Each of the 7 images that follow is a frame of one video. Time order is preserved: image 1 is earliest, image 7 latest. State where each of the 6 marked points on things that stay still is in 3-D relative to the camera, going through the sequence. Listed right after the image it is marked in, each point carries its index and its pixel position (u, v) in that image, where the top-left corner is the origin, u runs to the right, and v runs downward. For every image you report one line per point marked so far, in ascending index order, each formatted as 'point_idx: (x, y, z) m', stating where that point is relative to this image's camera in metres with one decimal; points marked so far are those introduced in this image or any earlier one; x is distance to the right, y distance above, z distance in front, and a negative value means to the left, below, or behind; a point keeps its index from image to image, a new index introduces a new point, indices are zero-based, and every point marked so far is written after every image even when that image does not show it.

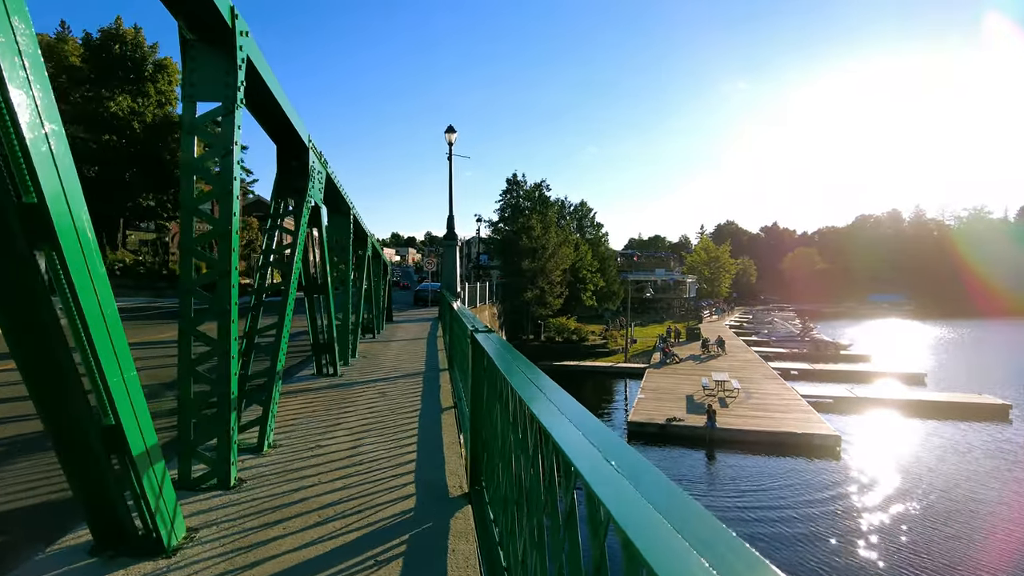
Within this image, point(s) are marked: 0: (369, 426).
0: (-1.5, -1.4, +6.6) m
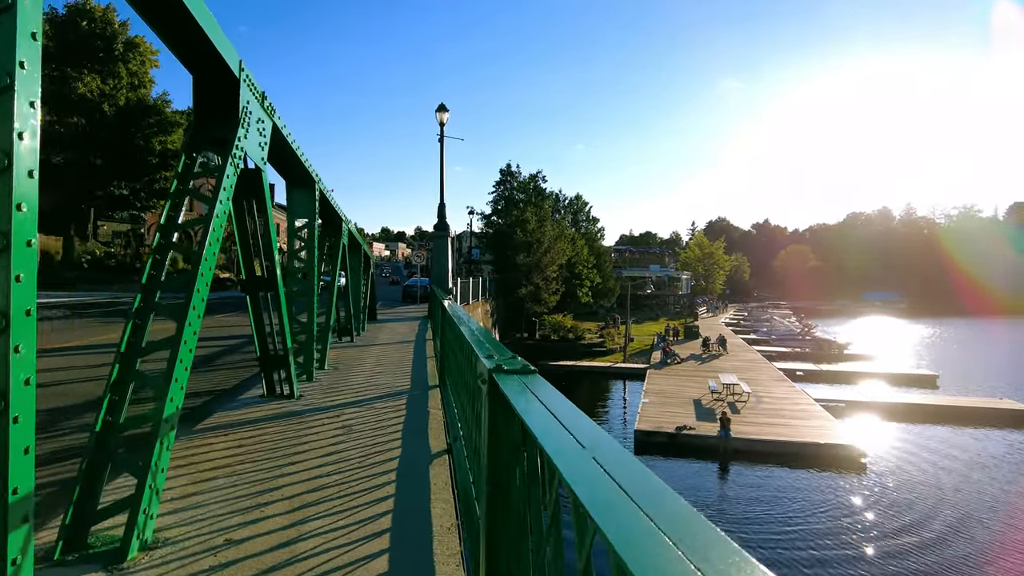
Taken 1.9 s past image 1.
0: (-1.3, -1.3, +4.6) m
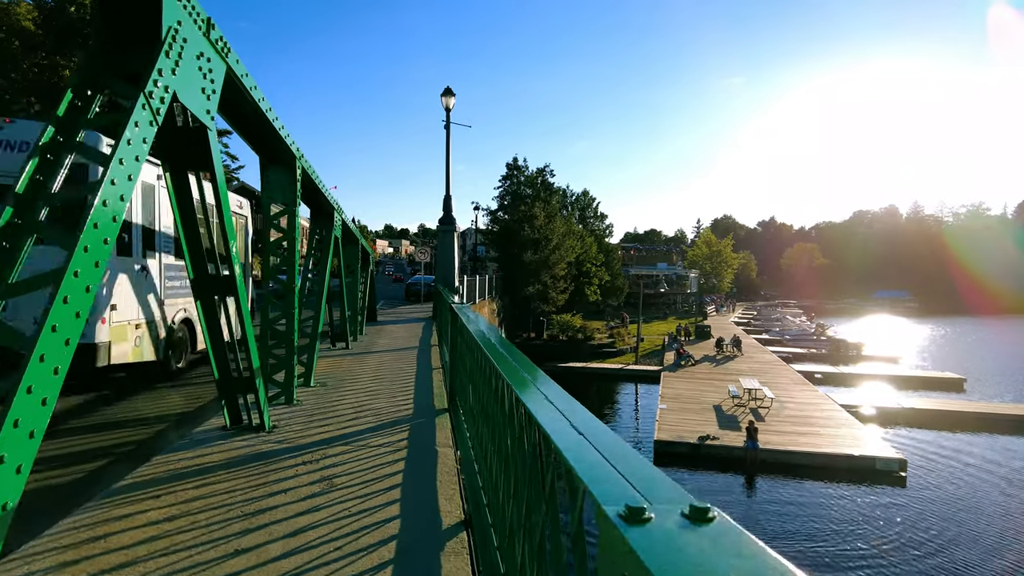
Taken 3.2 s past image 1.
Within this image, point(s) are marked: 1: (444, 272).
0: (-1.1, -1.3, +3.1) m
1: (-1.8, +0.4, +17.6) m
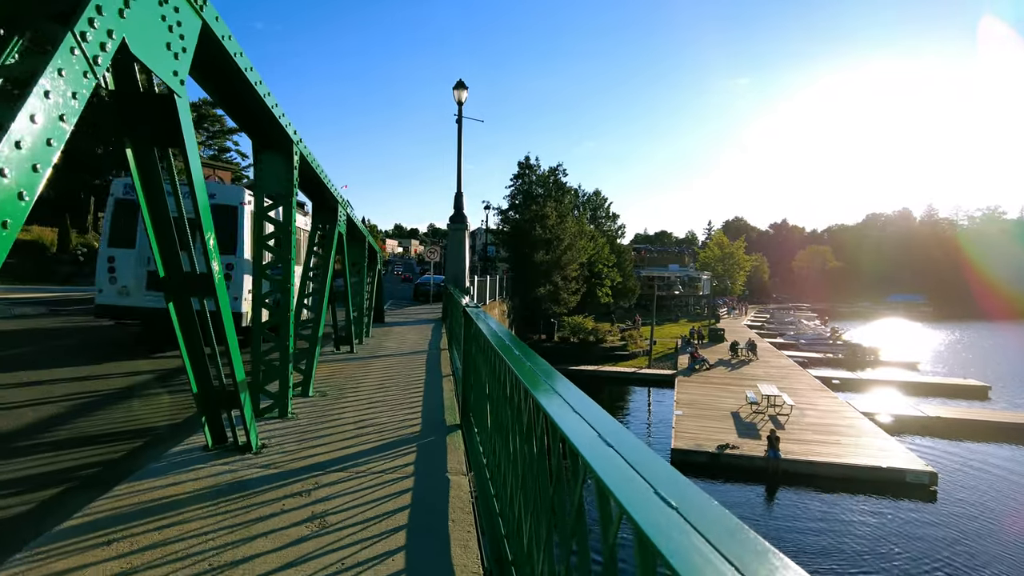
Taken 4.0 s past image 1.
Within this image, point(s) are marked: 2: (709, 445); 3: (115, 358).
0: (-0.9, -1.4, +2.4) m
1: (-1.5, +0.4, +16.9) m
2: (+6.0, -4.8, +19.8) m
3: (-6.5, -1.2, +10.8) m
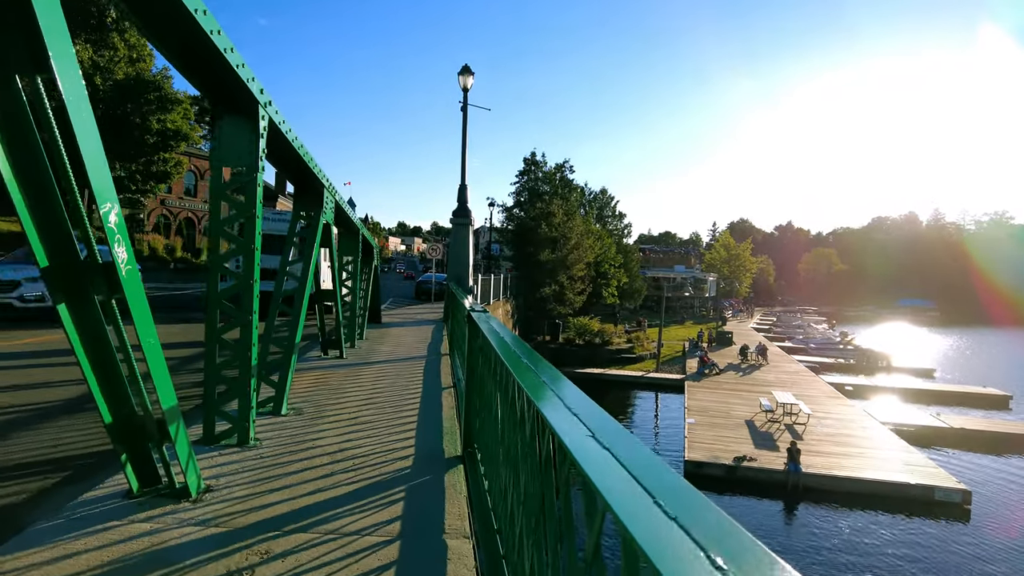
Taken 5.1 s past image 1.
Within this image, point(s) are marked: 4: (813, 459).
0: (-0.9, -1.3, +1.4) m
1: (-1.3, +0.4, +15.8) m
2: (+6.1, -4.8, +18.7) m
3: (-6.4, -1.1, +9.7) m
4: (+8.7, -4.9, +19.0) m
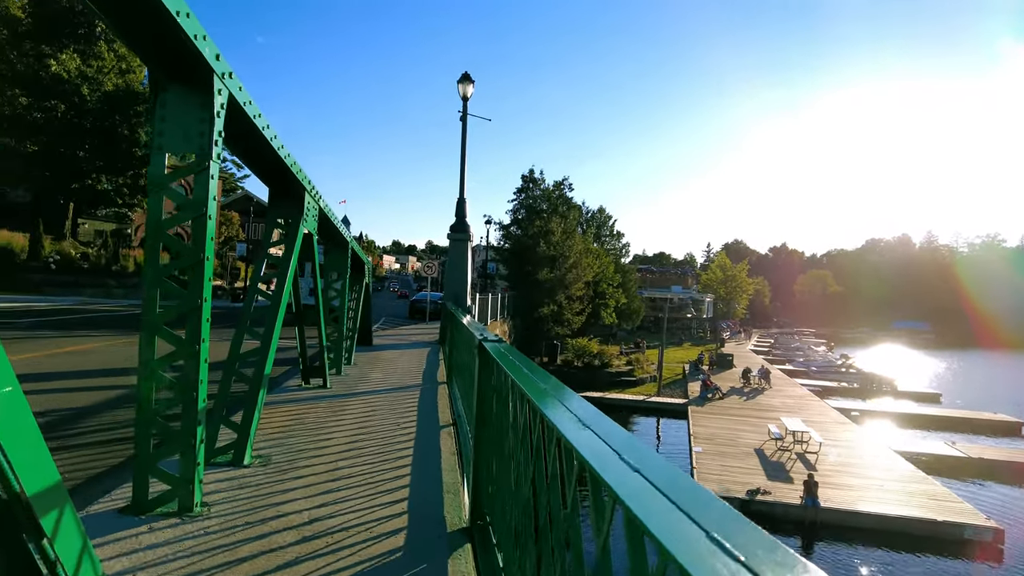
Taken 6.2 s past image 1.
0: (-0.7, -1.4, +0.3) m
1: (-1.3, 0.0, +14.8) m
2: (+6.1, -5.4, +17.6) m
3: (-6.3, -1.3, +8.6) m
4: (+8.7, -5.6, +17.9) m
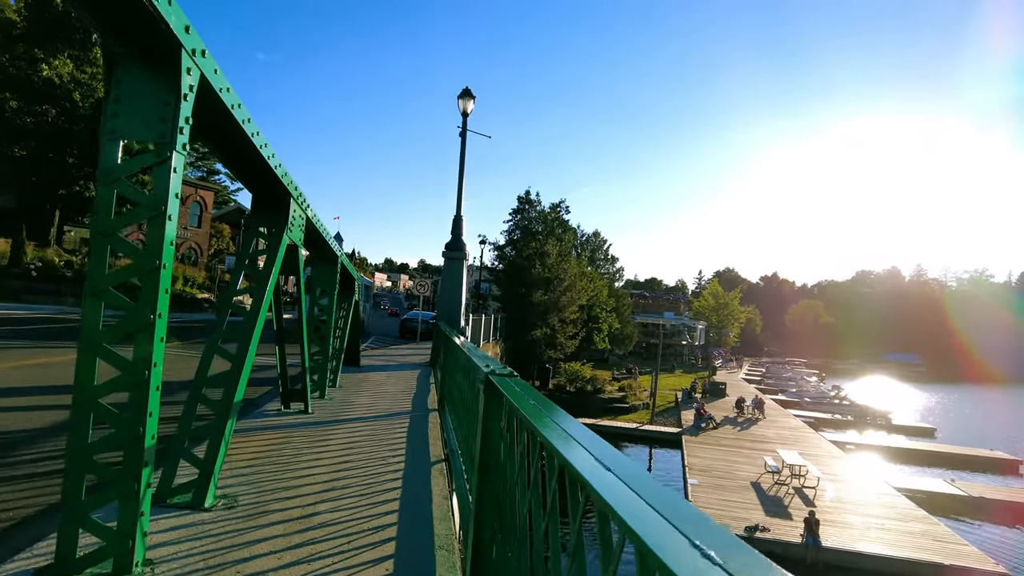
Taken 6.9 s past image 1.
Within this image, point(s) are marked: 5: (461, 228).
0: (-0.6, -1.4, -0.3) m
1: (-1.4, -0.4, +14.2) m
2: (+5.8, -6.1, +16.9) m
3: (-6.3, -1.4, +7.9) m
4: (+8.4, -6.4, +17.2) m
5: (-1.1, +1.3, +14.8) m
